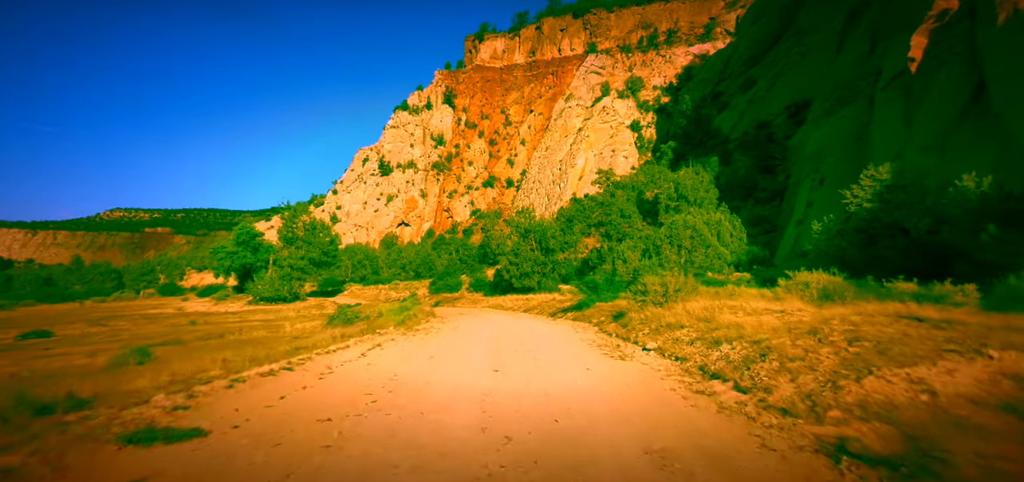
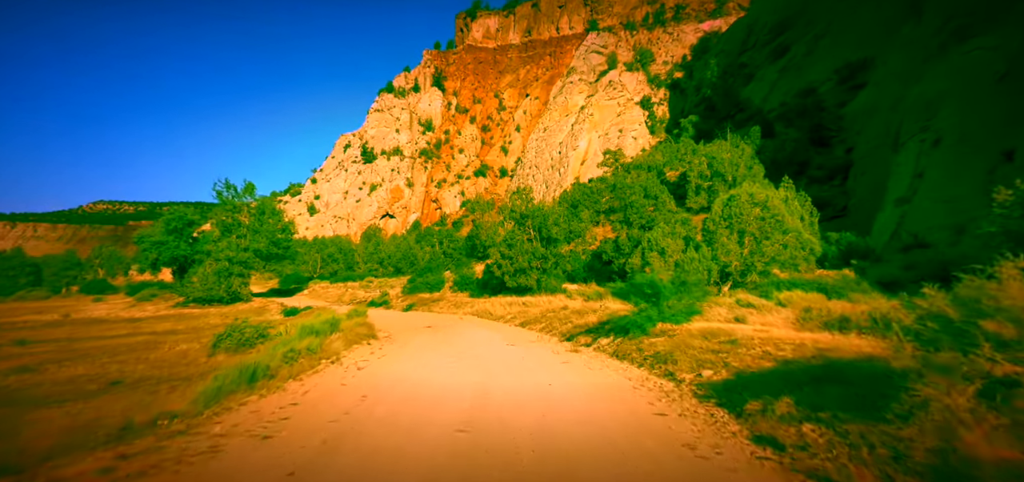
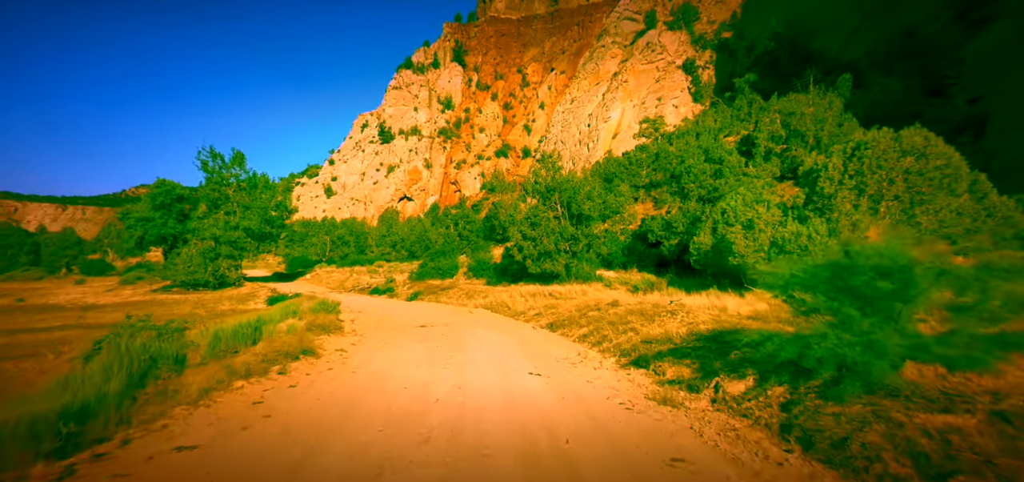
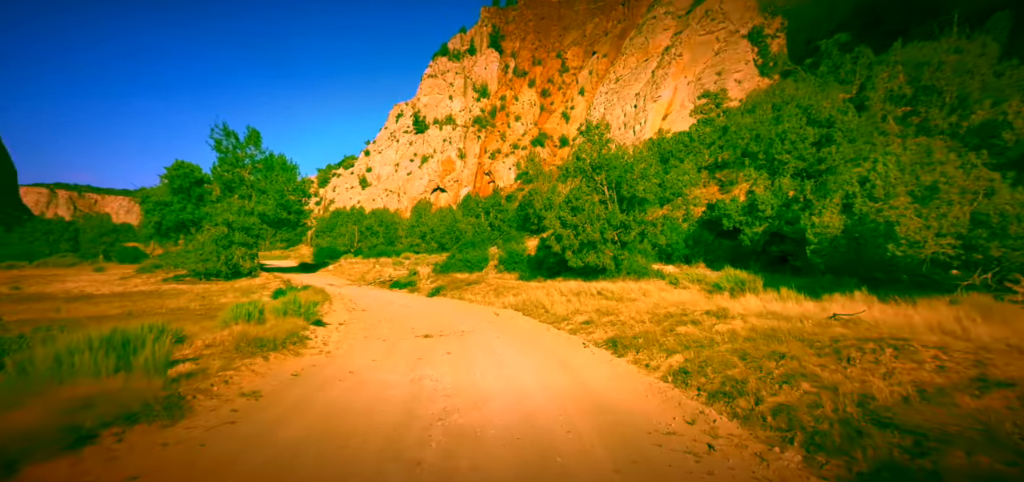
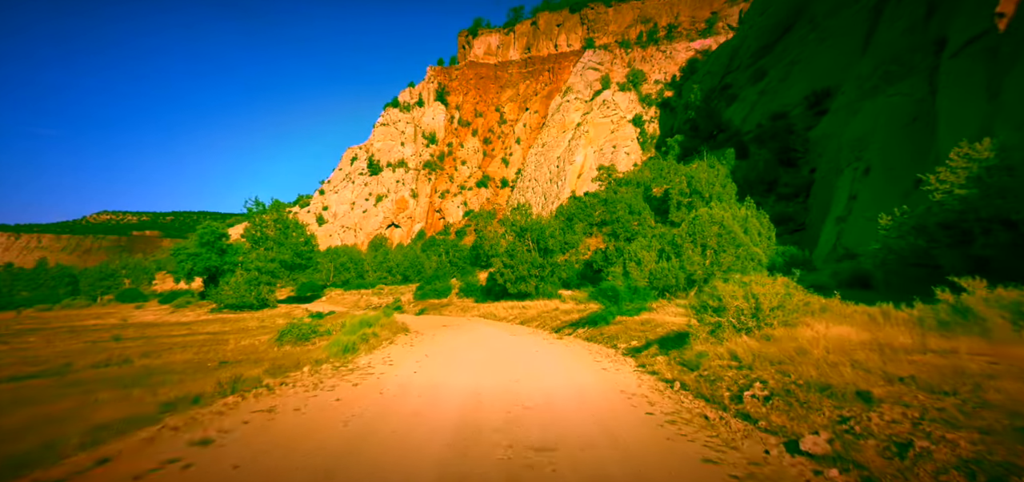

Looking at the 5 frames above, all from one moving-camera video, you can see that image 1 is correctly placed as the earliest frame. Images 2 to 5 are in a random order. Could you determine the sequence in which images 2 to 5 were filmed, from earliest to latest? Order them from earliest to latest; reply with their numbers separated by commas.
5, 2, 3, 4
